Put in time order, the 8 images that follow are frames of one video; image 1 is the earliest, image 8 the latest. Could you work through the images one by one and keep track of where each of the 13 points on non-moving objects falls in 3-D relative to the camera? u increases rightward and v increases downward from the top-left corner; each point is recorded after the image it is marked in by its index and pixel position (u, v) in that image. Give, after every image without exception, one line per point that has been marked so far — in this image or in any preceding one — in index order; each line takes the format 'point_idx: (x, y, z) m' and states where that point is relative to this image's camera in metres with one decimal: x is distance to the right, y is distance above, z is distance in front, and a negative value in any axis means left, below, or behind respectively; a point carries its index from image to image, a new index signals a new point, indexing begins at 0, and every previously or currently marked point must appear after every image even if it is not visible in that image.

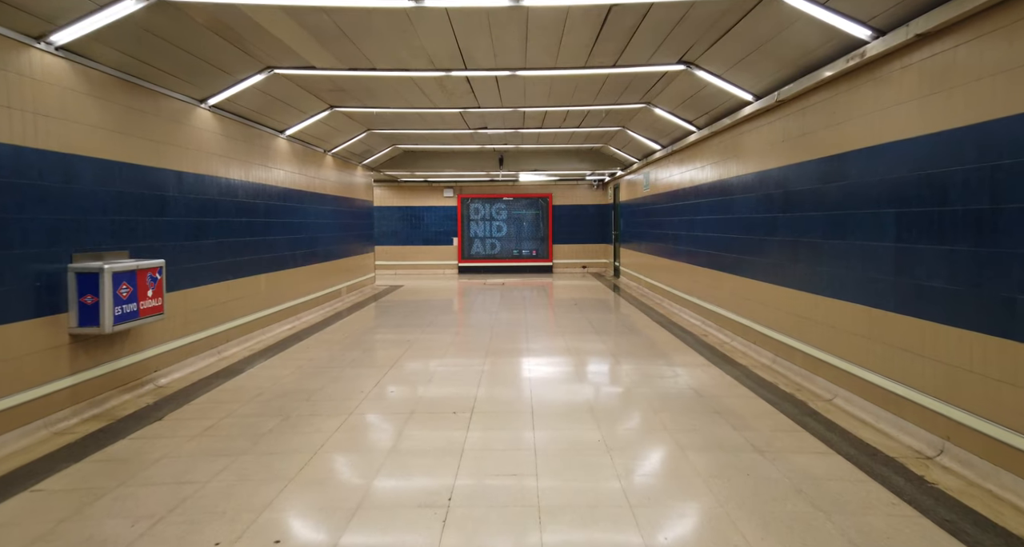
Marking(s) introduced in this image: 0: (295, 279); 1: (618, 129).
0: (-2.9, -0.1, +7.0) m
1: (+1.6, +2.2, +8.0) m
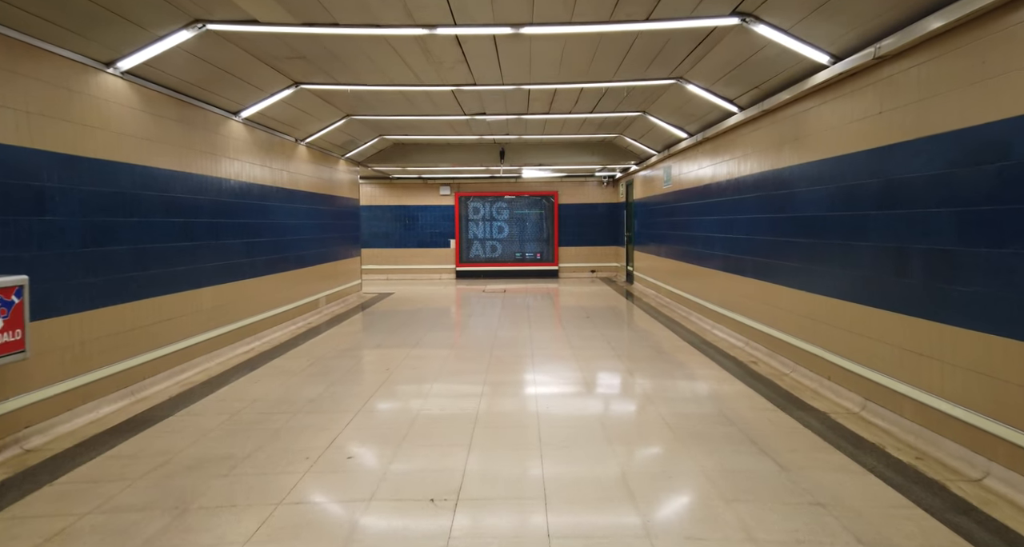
0: (-2.9, -0.2, +5.9) m
1: (+1.7, +2.1, +6.9) m
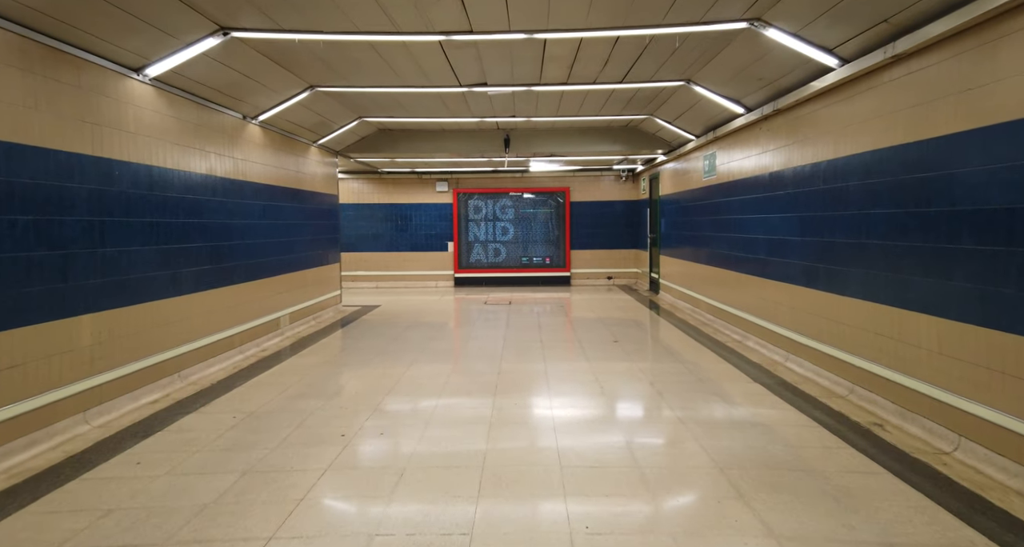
0: (-2.8, -0.3, +4.5) m
1: (+1.7, +1.9, +5.4) m
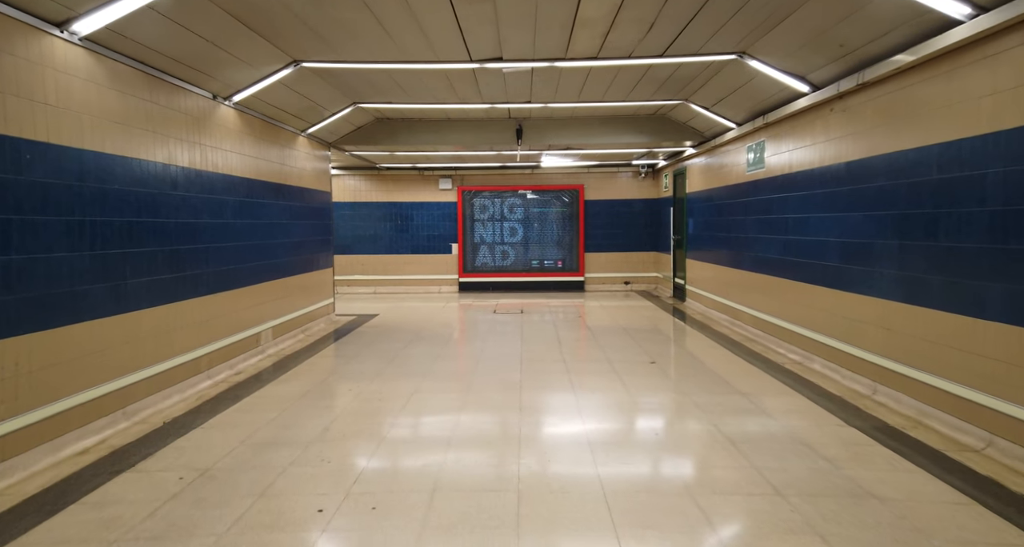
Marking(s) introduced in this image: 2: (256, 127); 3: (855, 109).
0: (-2.7, -0.4, +3.6) m
1: (+1.9, +1.9, +4.6) m
2: (-2.7, +1.5, +5.5) m
3: (+2.7, +1.3, +4.1) m
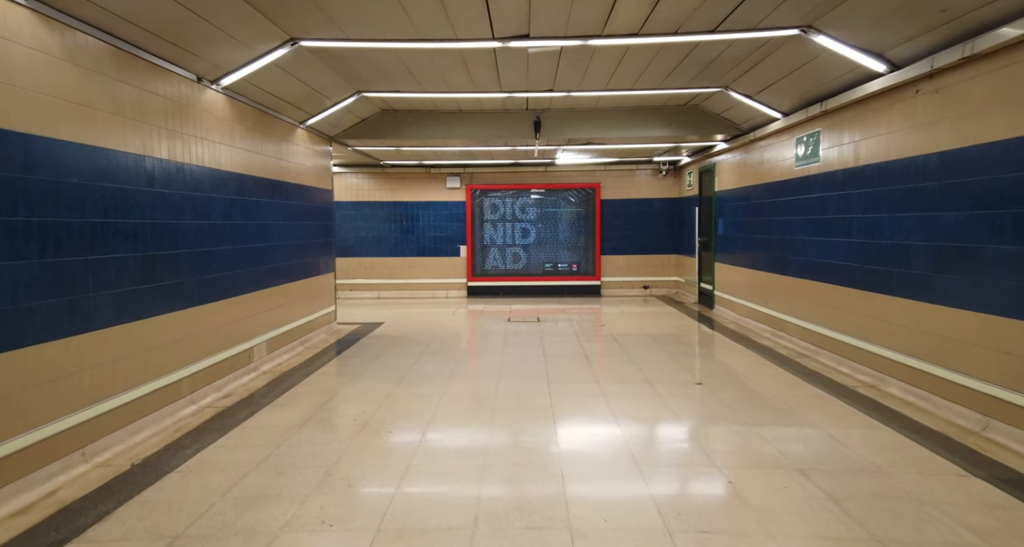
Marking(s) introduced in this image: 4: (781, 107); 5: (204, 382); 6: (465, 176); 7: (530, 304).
0: (-2.4, -0.5, +3.0) m
1: (+2.1, +1.8, +4.0) m
2: (-2.5, +1.5, +4.9) m
3: (+2.9, +1.2, +3.5) m
4: (+2.8, +1.7, +5.4) m
5: (-2.4, -0.8, +4.1) m
6: (-0.9, +1.9, +10.0) m
7: (+0.3, -0.5, +9.4) m
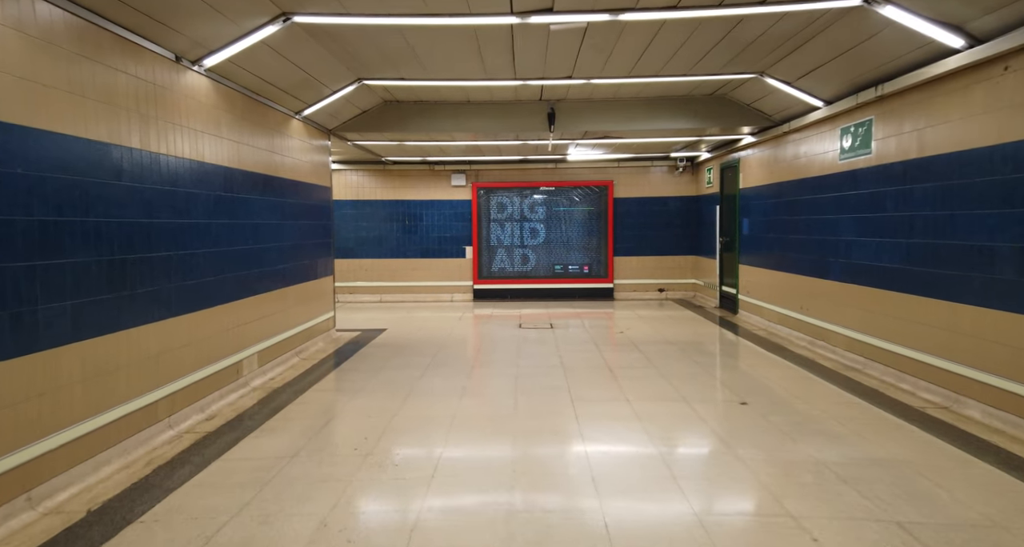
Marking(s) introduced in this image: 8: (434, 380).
0: (-2.3, -0.5, +2.5) m
1: (+2.3, +1.7, +3.5) m
2: (-2.3, +1.4, +4.4) m
3: (+3.0, +1.2, +3.0) m
4: (+2.9, +1.7, +4.9) m
5: (-2.2, -0.9, +3.6) m
6: (-0.8, +1.8, +9.5) m
7: (+0.5, -0.6, +8.9) m
8: (-0.7, -1.0, +4.8) m
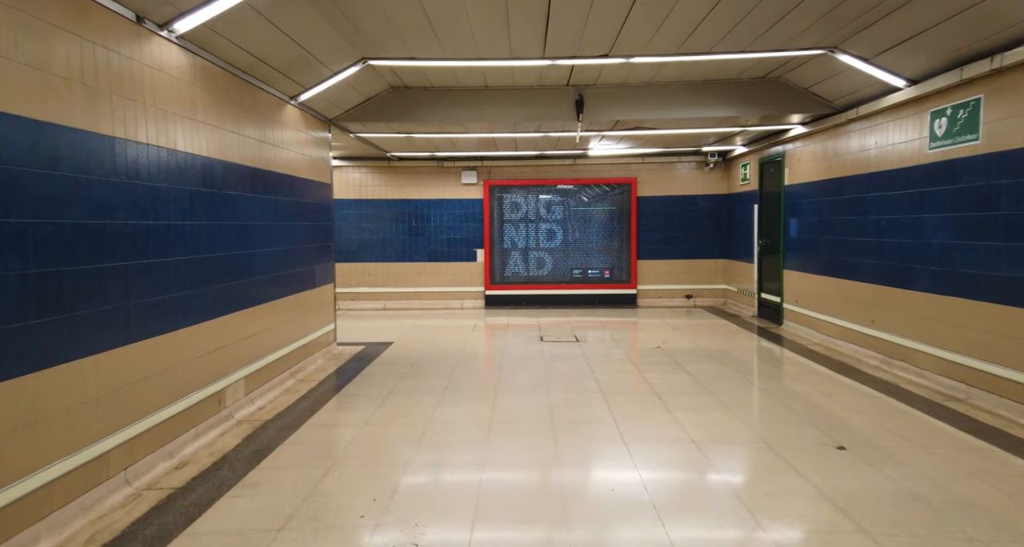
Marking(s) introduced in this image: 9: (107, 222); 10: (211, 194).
0: (-2.1, -0.6, +1.8) m
1: (+2.5, +1.7, +2.8) m
2: (-2.1, +1.3, +3.7) m
3: (+3.3, +1.1, +2.3) m
4: (+3.1, +1.6, +4.2) m
5: (-2.0, -1.0, +2.9) m
6: (-0.5, +1.7, +8.8) m
7: (+0.7, -0.7, +8.2) m
8: (-0.5, -1.1, +4.1) m
9: (-2.1, +0.3, +2.7) m
10: (-2.1, +0.6, +3.6) m
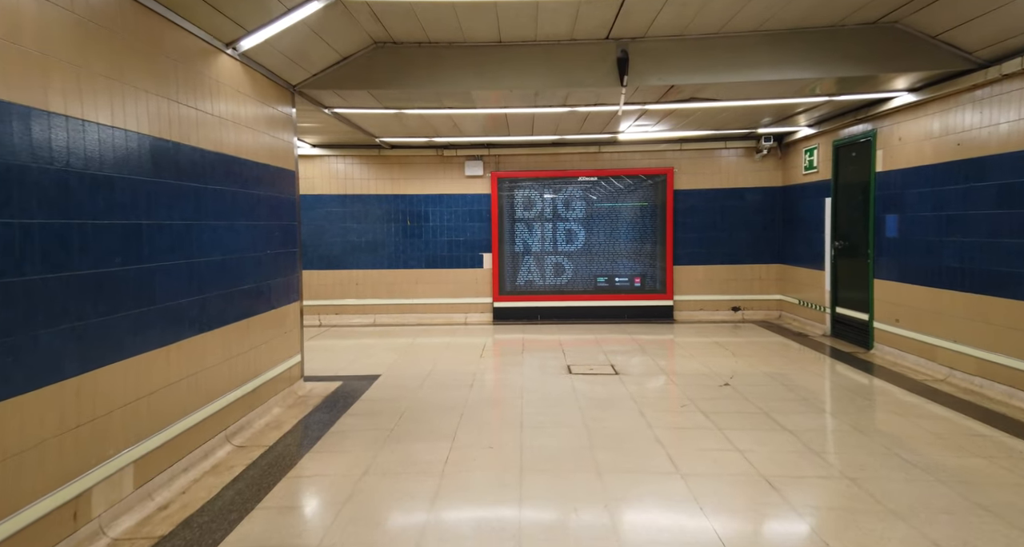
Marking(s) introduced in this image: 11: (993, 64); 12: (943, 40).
0: (-1.9, -0.7, +0.5) m
1: (+2.7, +1.6, +1.4) m
2: (-1.9, +1.2, +2.3) m
3: (+3.4, +1.0, +0.9) m
4: (+3.3, +1.5, +2.8) m
5: (-1.8, -1.1, +1.5) m
6: (-0.3, +1.6, +7.4) m
7: (+0.9, -0.8, +6.8) m
8: (-0.3, -1.2, +2.7) m
9: (-1.9, +0.1, +1.3) m
10: (-1.9, +0.4, +2.2) m
11: (+3.5, +1.6, +3.9) m
12: (+3.2, +1.7, +4.0) m
